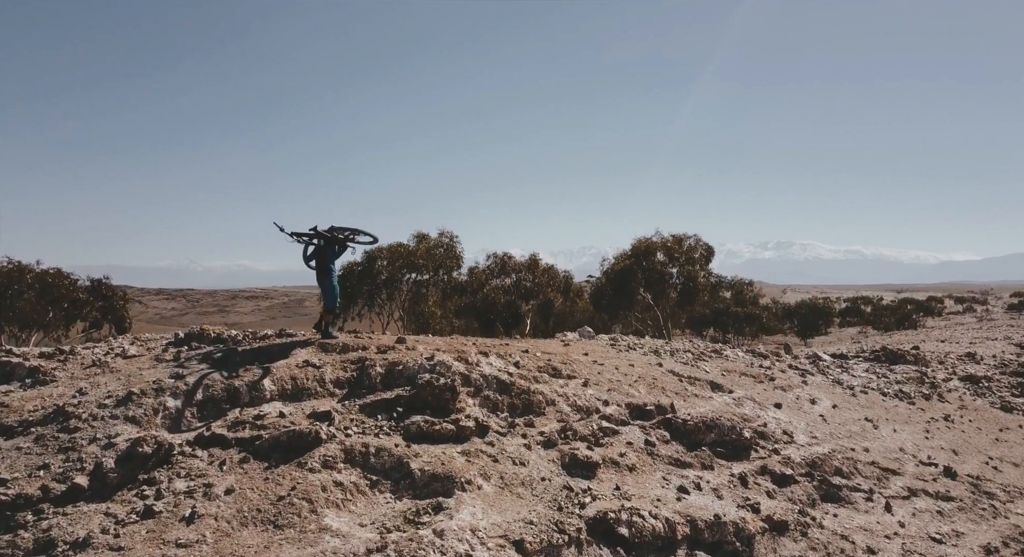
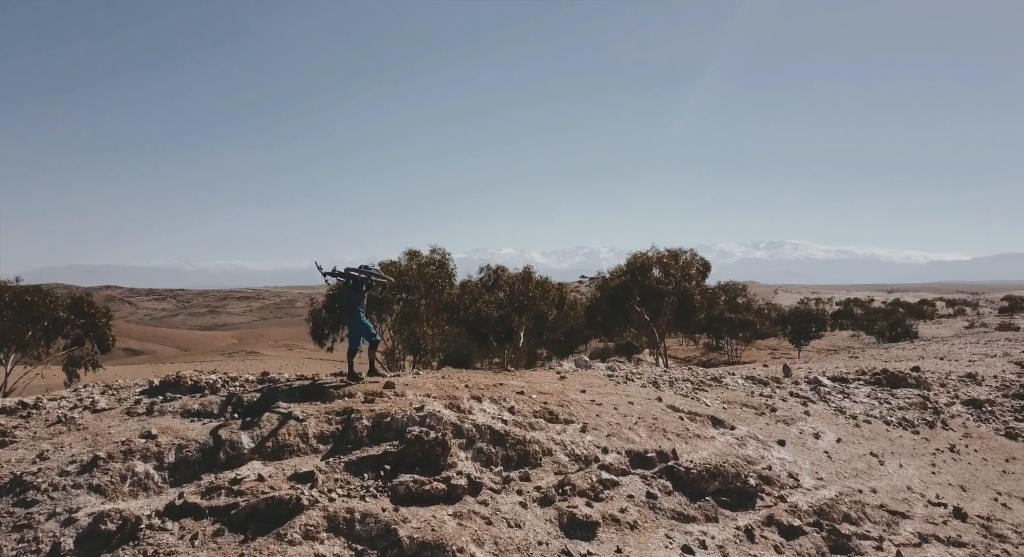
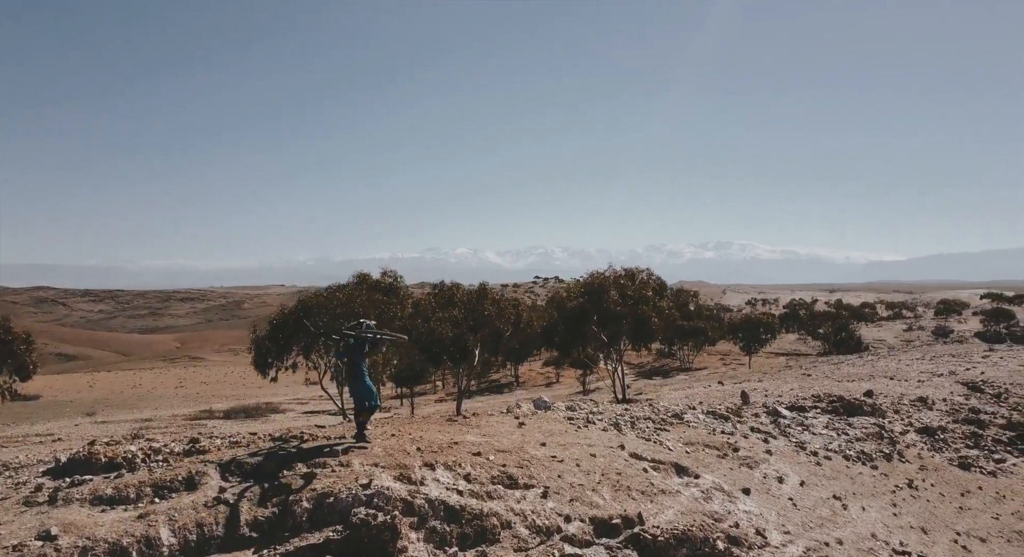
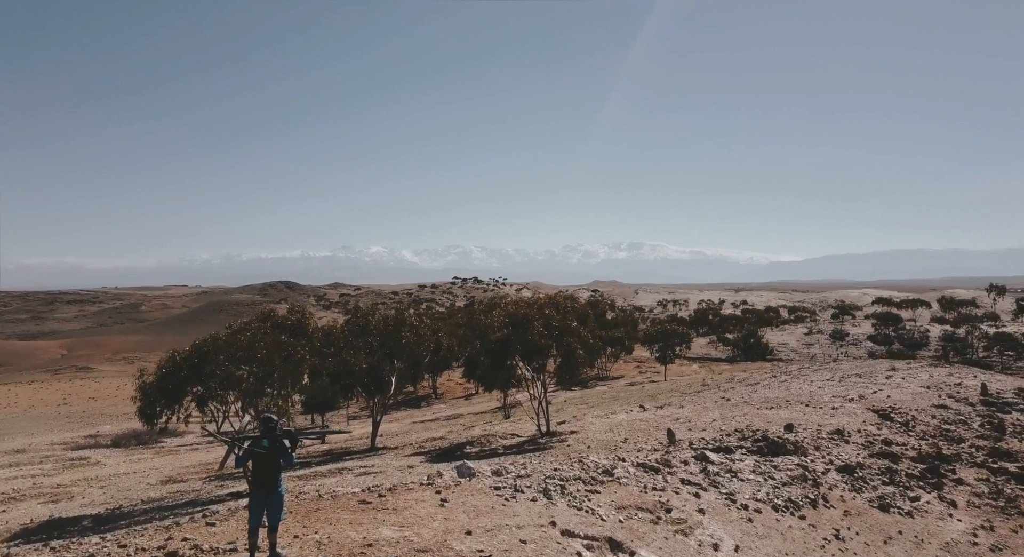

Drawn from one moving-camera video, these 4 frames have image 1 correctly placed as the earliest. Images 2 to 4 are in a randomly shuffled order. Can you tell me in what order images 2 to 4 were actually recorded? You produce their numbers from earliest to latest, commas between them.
2, 3, 4
